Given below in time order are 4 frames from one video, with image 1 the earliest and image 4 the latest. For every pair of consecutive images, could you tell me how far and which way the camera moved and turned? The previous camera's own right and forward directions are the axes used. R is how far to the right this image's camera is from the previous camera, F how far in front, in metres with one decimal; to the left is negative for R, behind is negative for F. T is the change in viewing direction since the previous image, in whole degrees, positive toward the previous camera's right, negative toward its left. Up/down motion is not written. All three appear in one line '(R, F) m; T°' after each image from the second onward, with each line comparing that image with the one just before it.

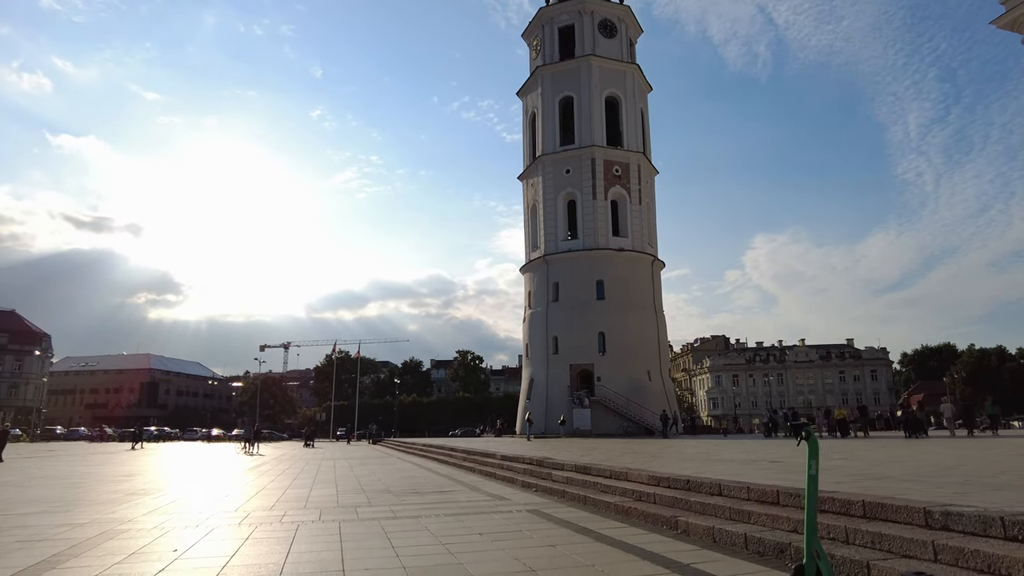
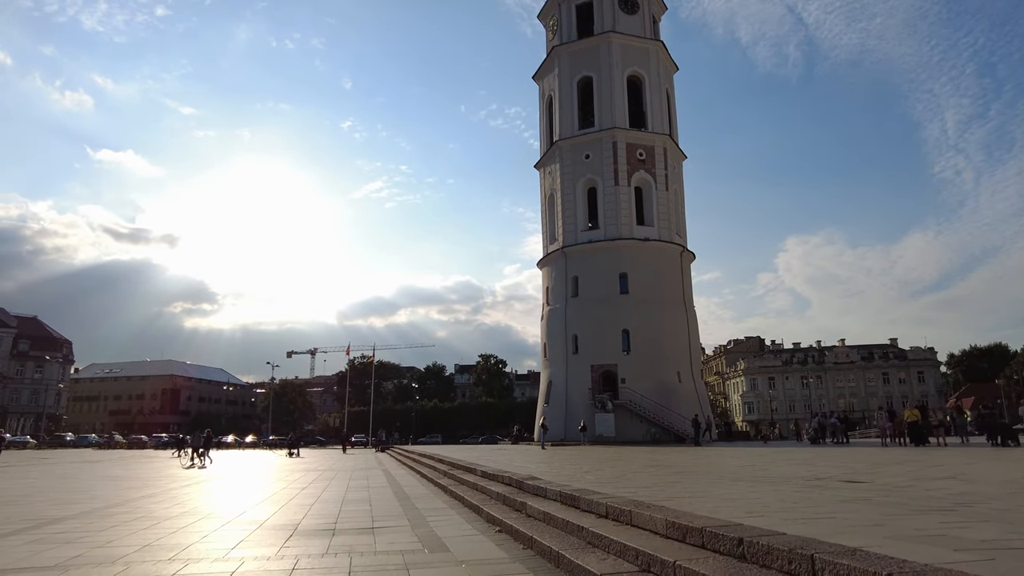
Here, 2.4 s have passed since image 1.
(+0.7, +2.9) m; -3°
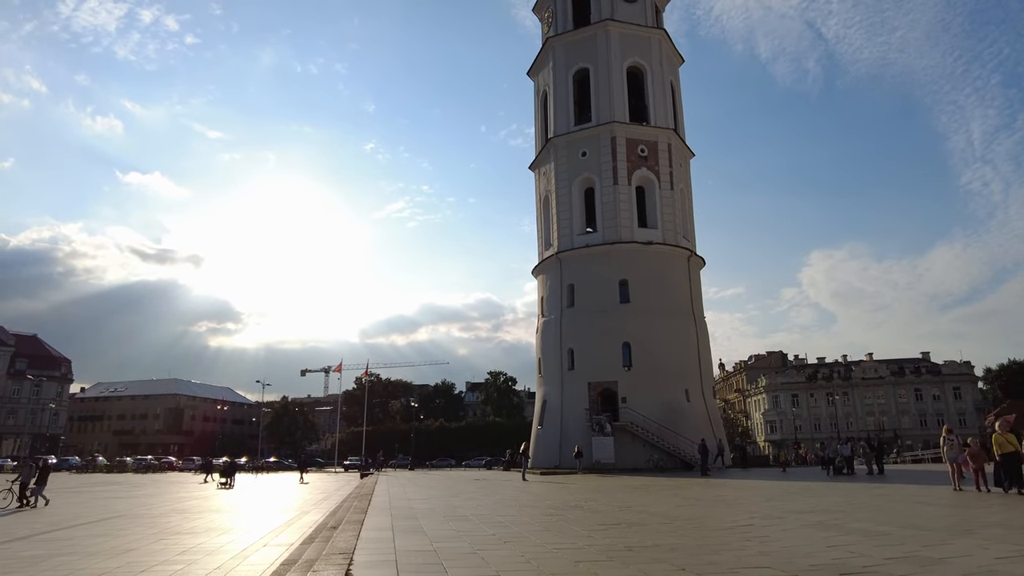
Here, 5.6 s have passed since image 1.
(+1.5, +3.2) m; -2°
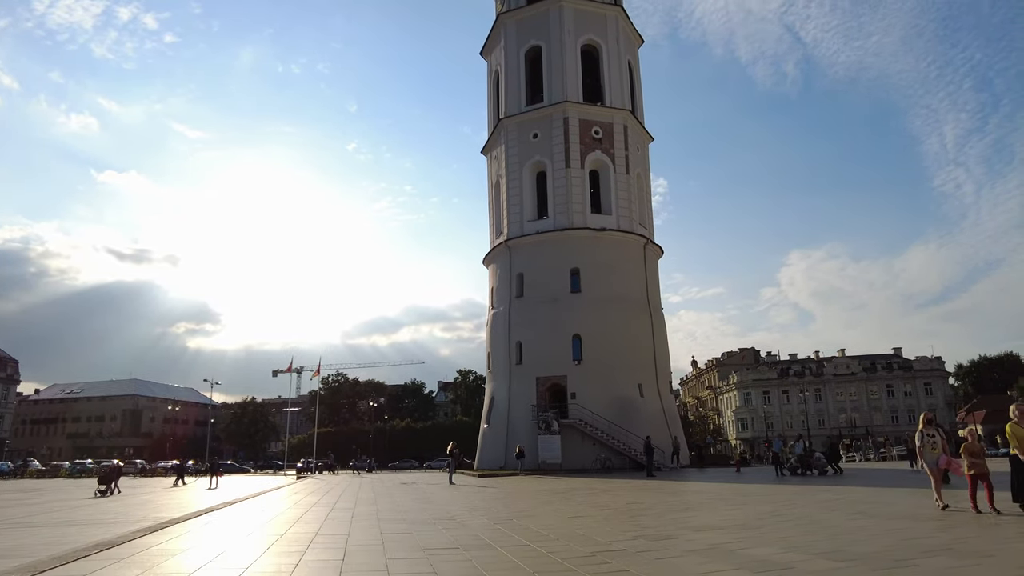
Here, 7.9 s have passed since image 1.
(+1.7, +2.0) m; +2°
